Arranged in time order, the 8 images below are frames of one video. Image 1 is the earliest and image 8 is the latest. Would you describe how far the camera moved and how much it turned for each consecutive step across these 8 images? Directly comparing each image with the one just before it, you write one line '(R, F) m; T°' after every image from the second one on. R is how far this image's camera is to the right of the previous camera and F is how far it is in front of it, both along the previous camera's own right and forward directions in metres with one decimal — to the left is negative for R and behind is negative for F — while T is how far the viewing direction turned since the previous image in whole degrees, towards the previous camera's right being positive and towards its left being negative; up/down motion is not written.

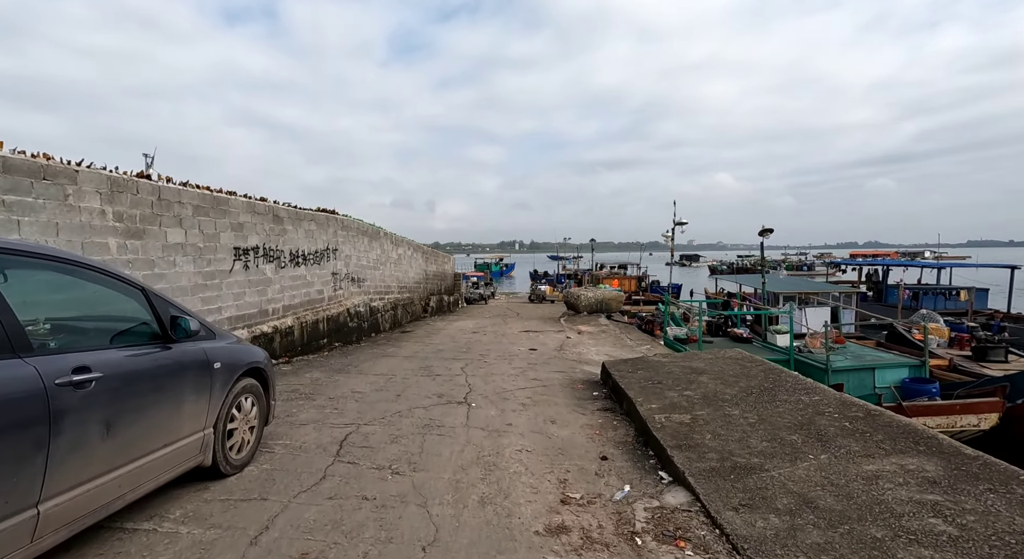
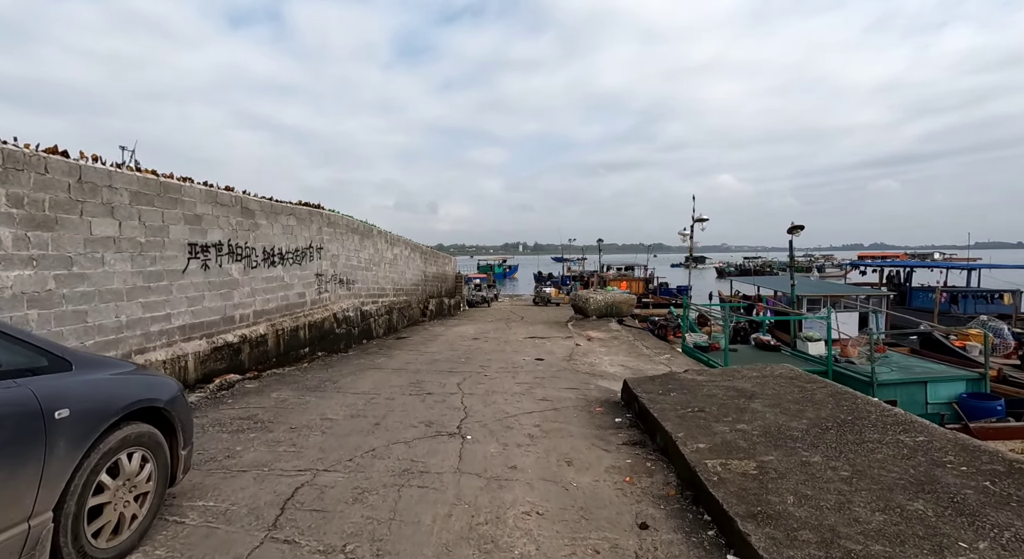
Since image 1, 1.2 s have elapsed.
(0.0, +1.0) m; 0°
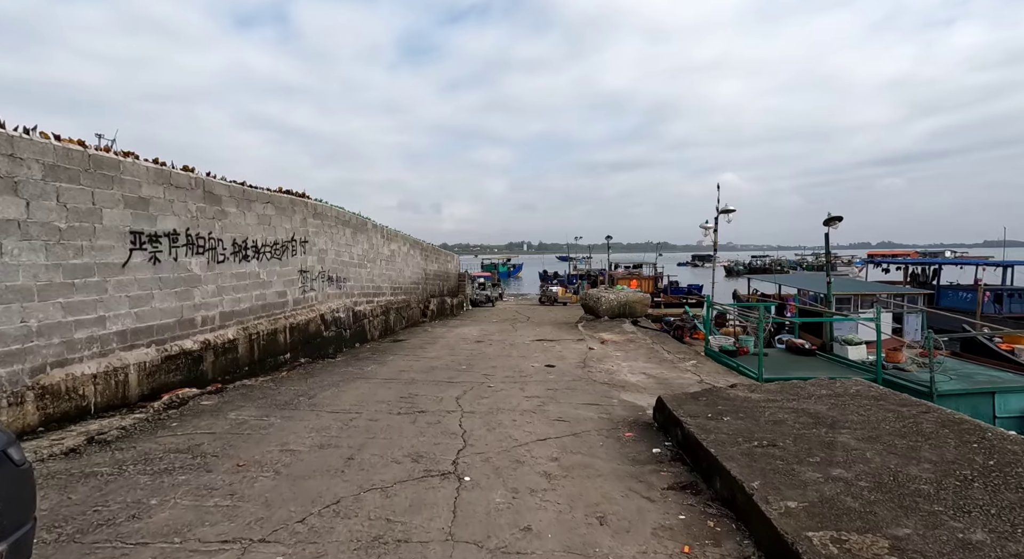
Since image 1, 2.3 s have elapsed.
(0.0, +0.9) m; -1°
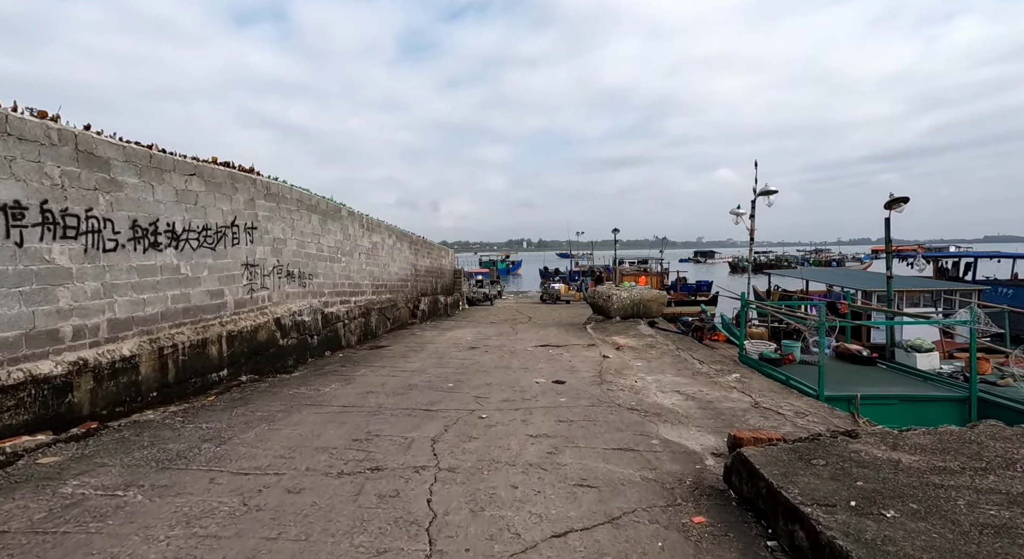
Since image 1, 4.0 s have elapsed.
(0.0, +1.6) m; 0°
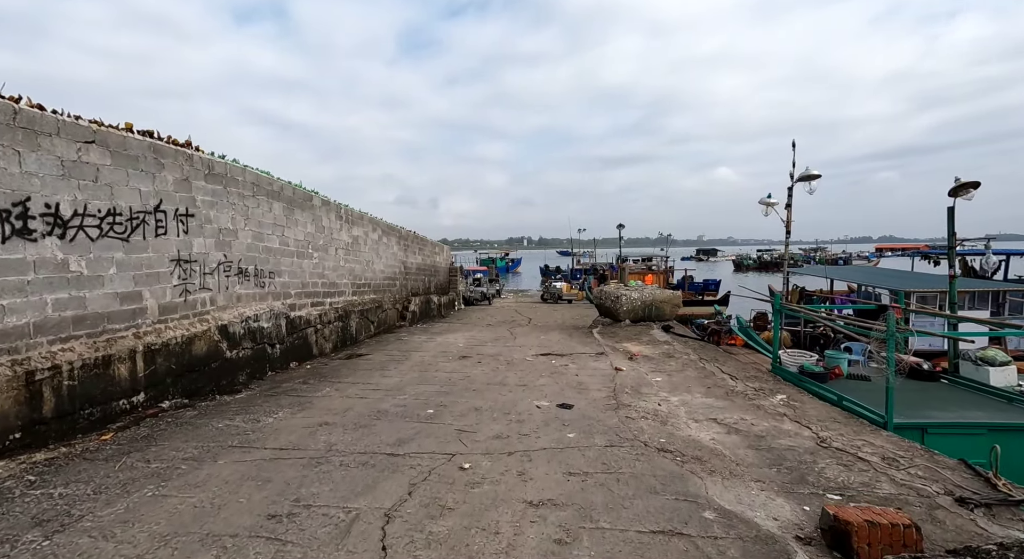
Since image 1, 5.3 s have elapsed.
(+0.1, +1.2) m; 0°
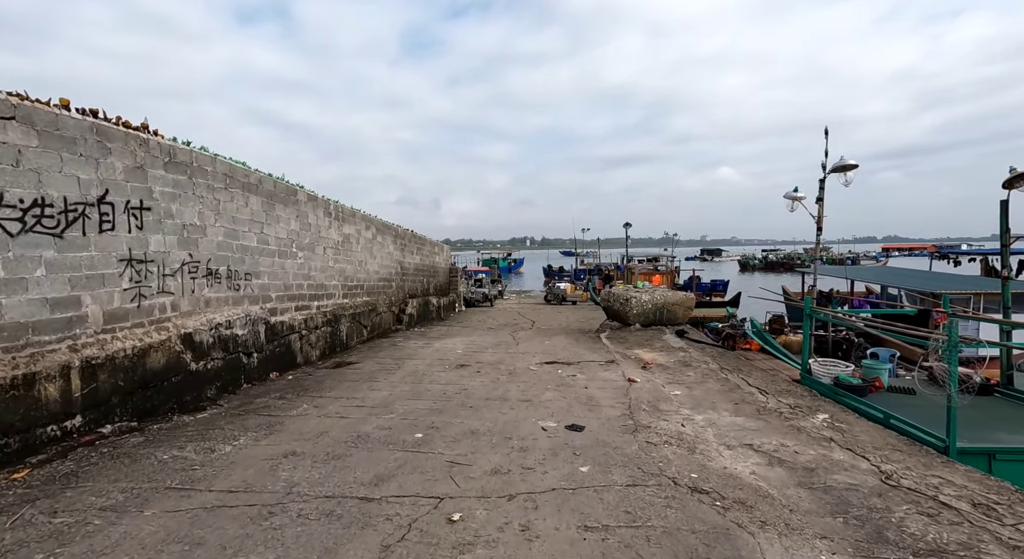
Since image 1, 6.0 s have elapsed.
(0.0, +0.7) m; 0°
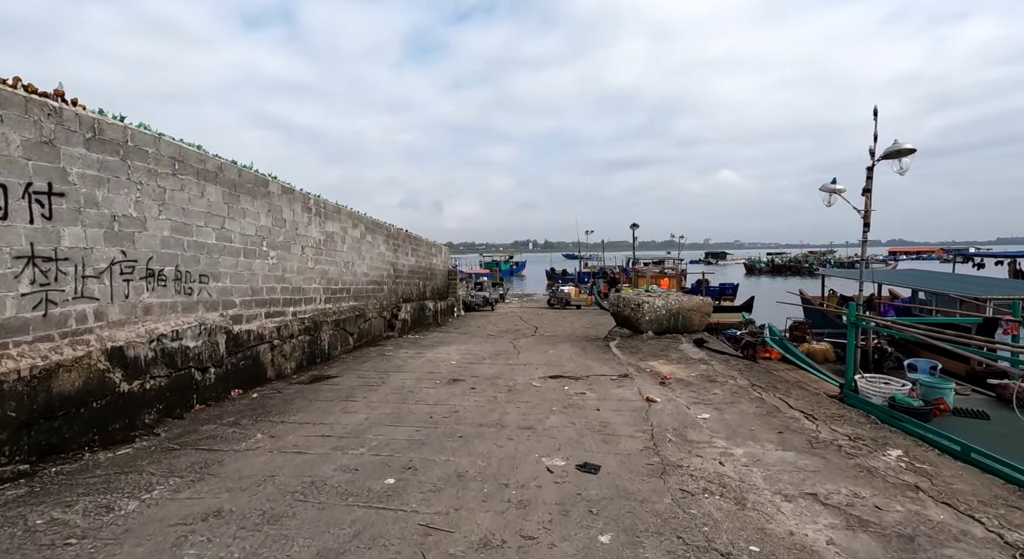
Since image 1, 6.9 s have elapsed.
(0.0, +0.9) m; 0°
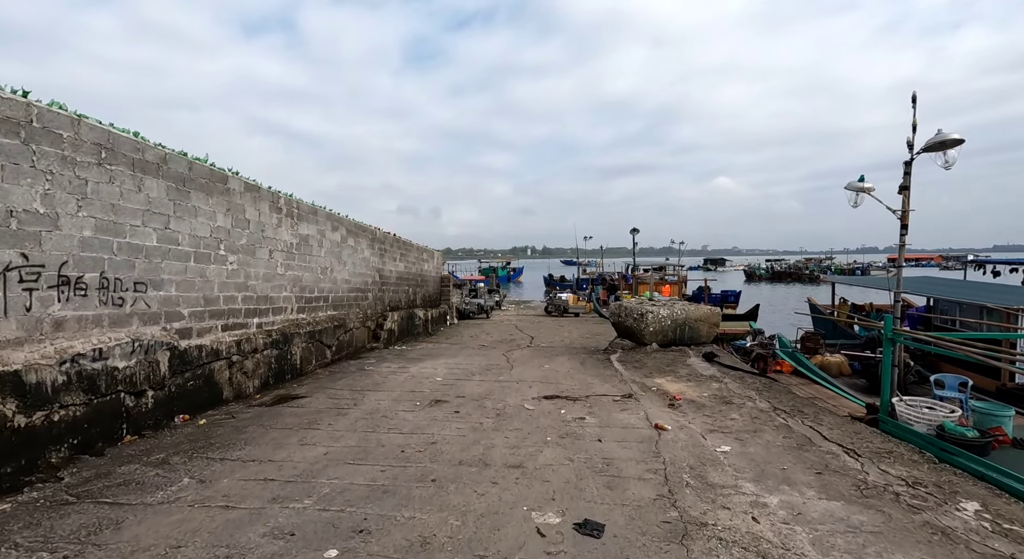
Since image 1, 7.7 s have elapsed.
(+0.1, +0.7) m; 0°
